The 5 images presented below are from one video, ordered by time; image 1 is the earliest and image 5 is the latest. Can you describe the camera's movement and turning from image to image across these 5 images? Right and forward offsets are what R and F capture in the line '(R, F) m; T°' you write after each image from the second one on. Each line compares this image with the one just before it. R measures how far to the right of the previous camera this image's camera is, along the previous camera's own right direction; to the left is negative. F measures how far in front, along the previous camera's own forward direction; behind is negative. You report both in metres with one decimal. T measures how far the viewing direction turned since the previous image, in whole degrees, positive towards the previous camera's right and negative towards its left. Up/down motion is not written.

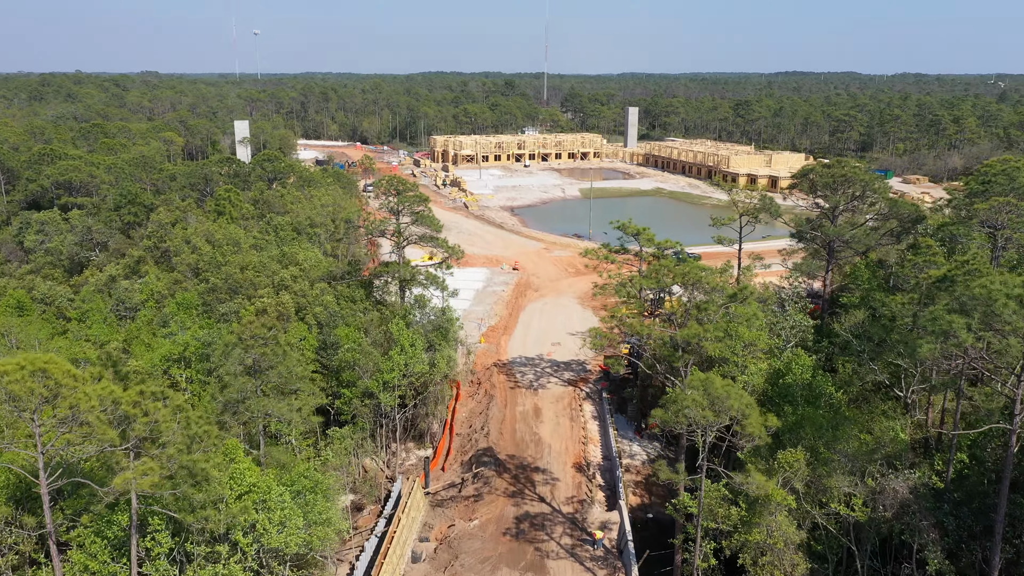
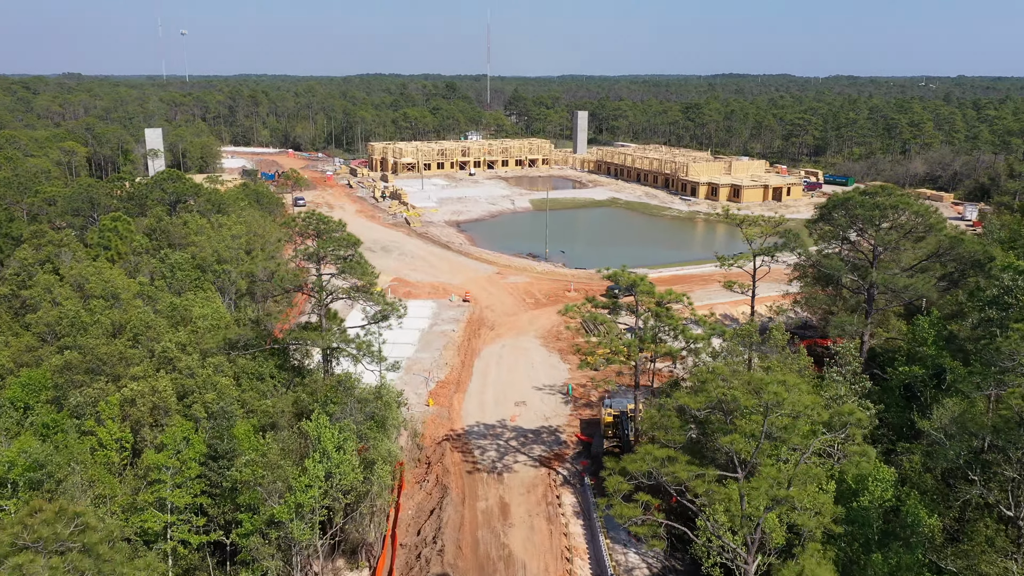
(-0.3, +5.9) m; +4°
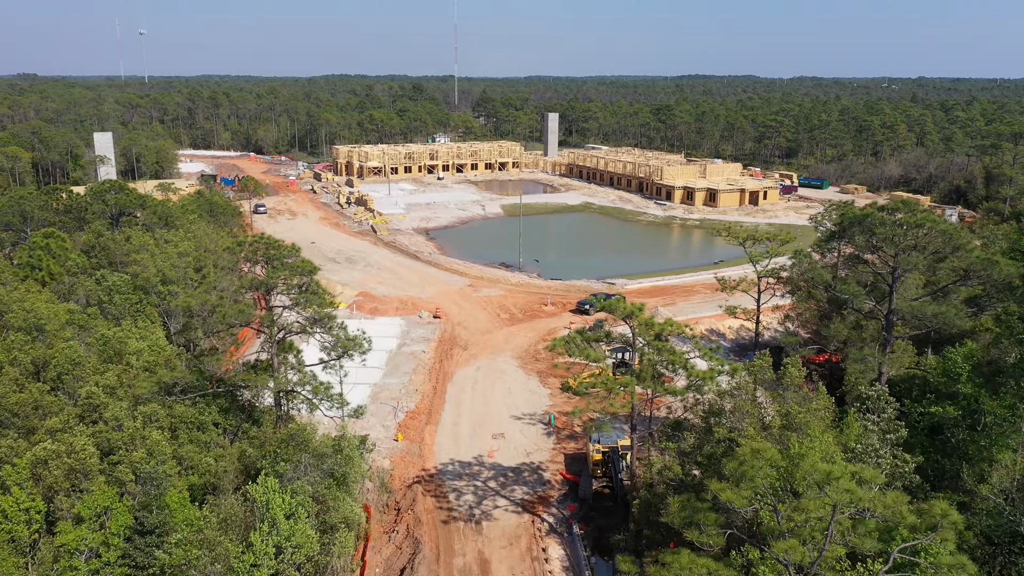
(-0.2, +2.4) m; +2°
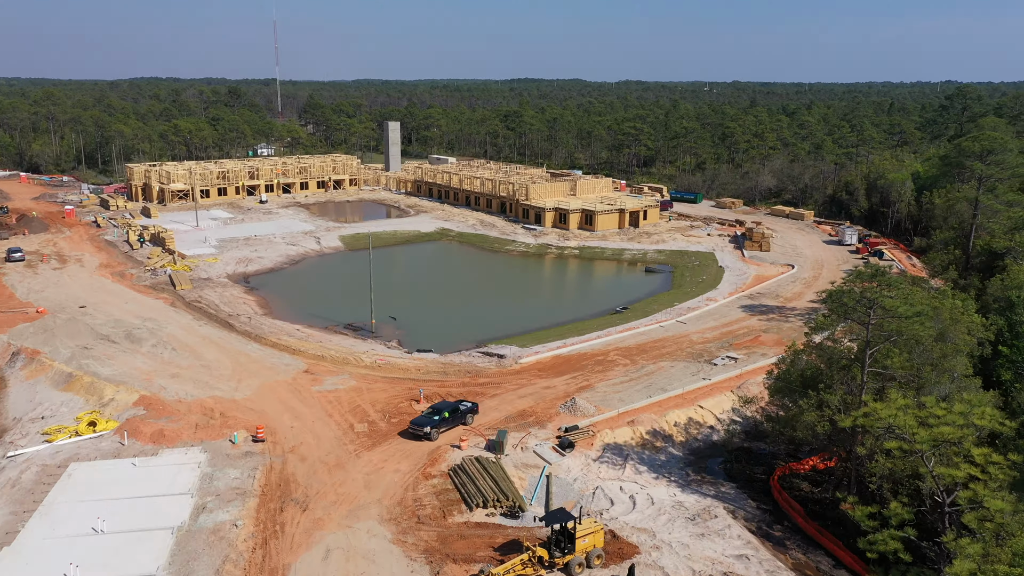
(-0.5, +11.5) m; +11°
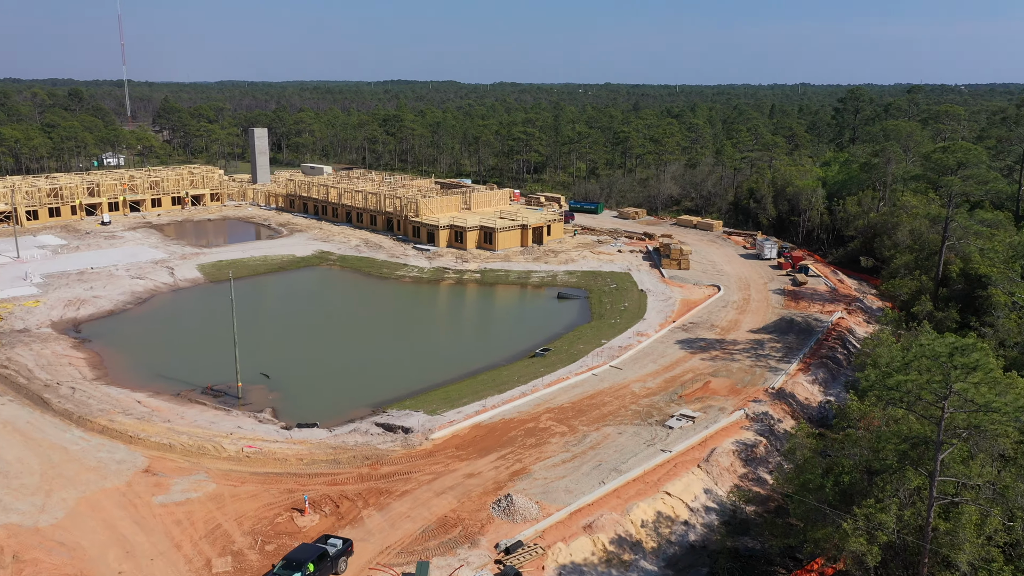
(-0.8, +6.7) m; +8°
